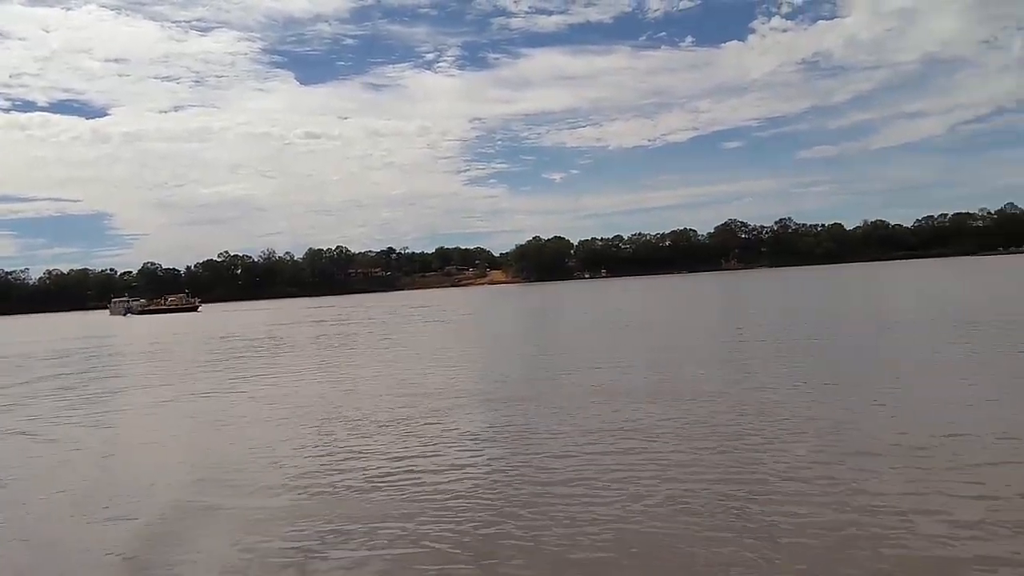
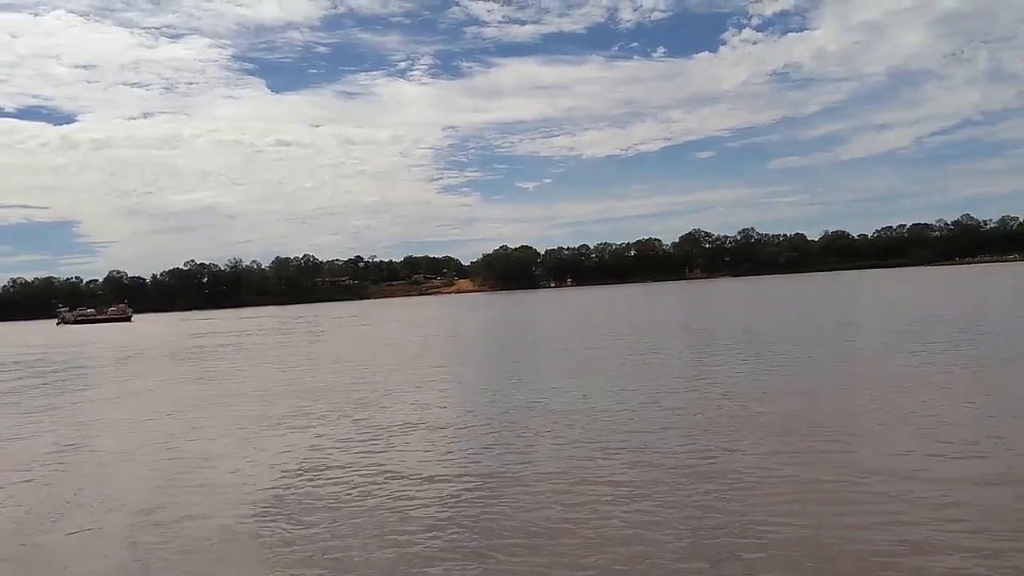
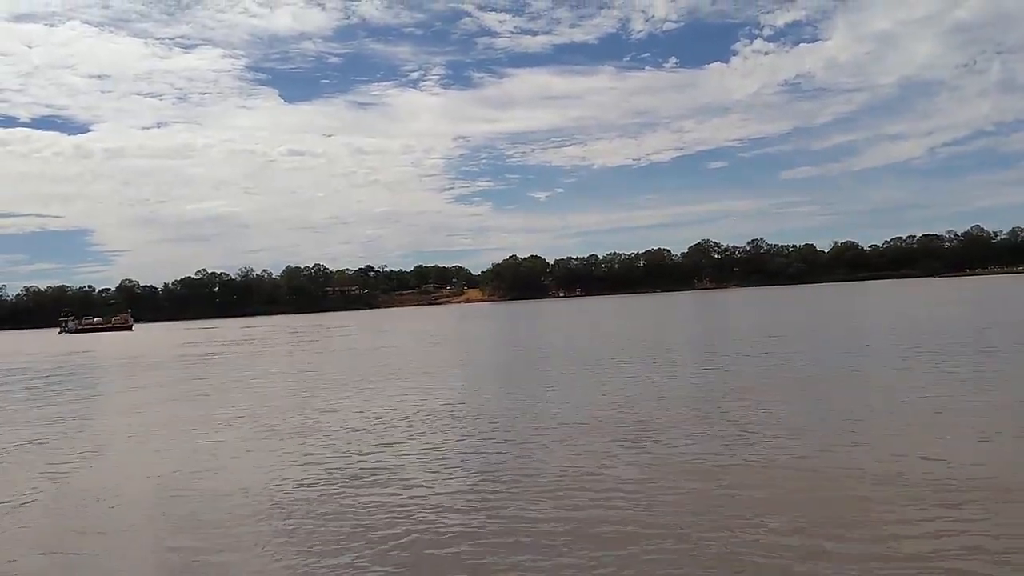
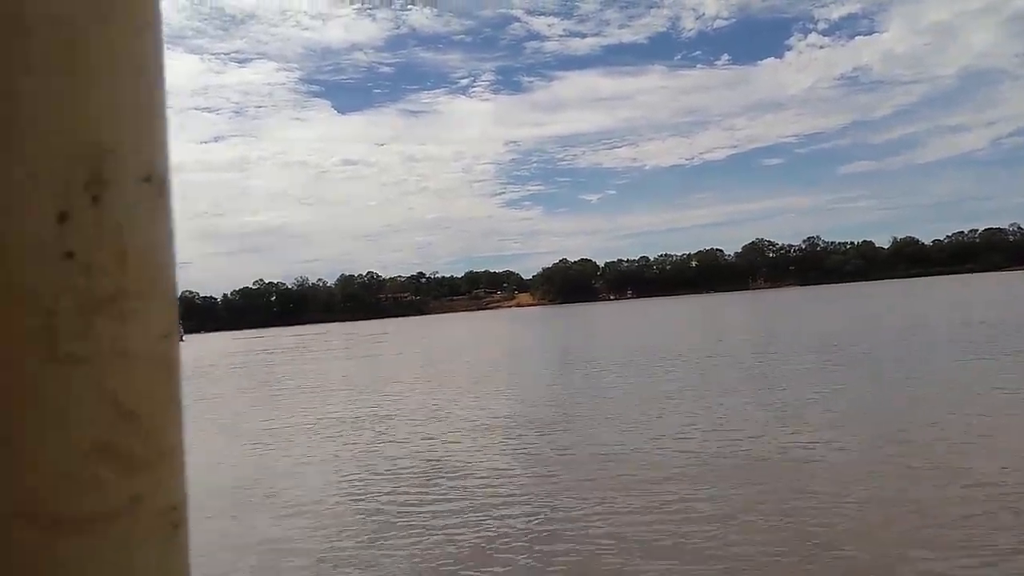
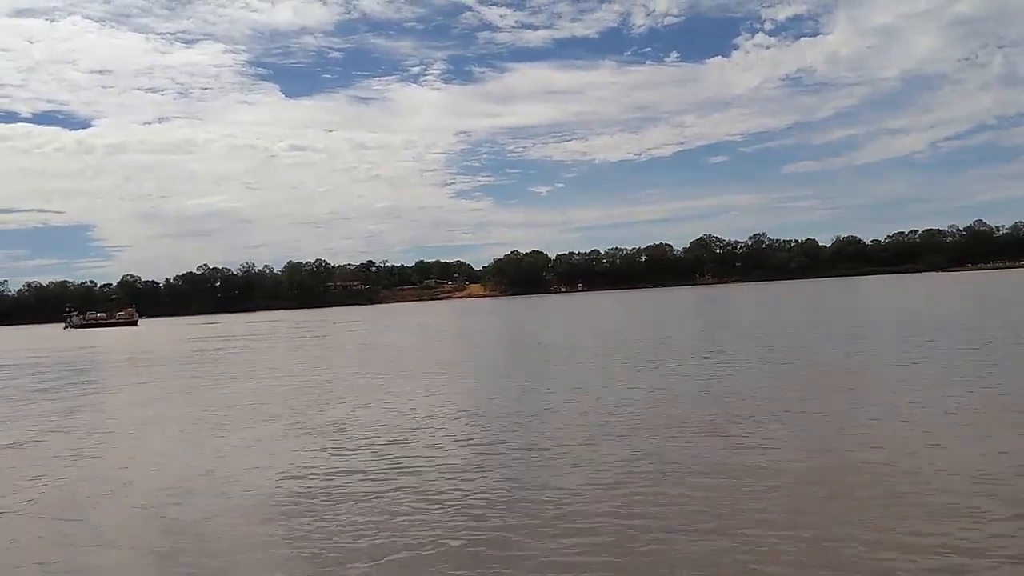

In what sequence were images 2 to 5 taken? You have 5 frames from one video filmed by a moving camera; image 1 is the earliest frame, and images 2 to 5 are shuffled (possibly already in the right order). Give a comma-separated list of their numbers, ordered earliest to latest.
2, 5, 3, 4
